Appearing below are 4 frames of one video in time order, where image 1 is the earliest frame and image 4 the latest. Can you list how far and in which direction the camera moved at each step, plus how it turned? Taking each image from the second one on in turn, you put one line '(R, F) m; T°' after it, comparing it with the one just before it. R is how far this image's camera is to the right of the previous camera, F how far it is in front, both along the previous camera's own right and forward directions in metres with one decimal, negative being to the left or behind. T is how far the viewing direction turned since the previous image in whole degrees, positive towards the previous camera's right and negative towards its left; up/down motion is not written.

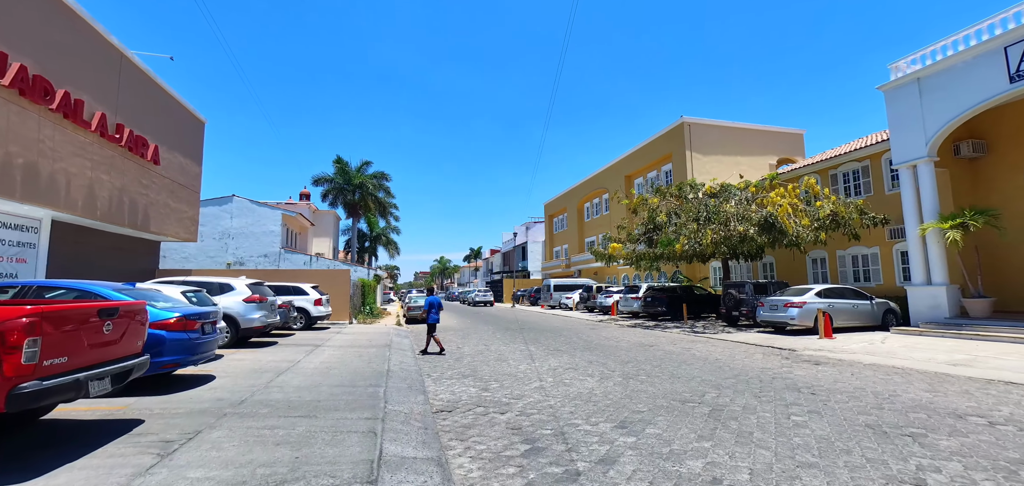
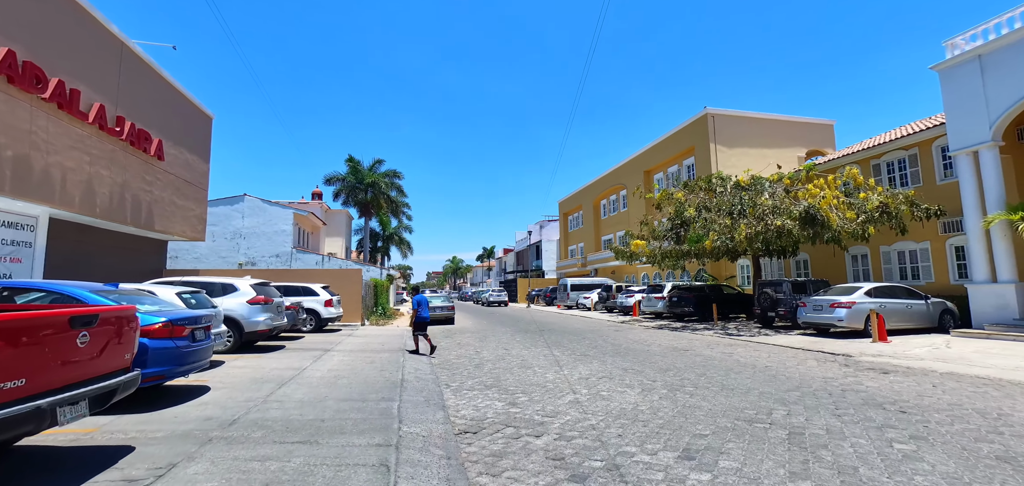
(-0.2, +0.9) m; -1°
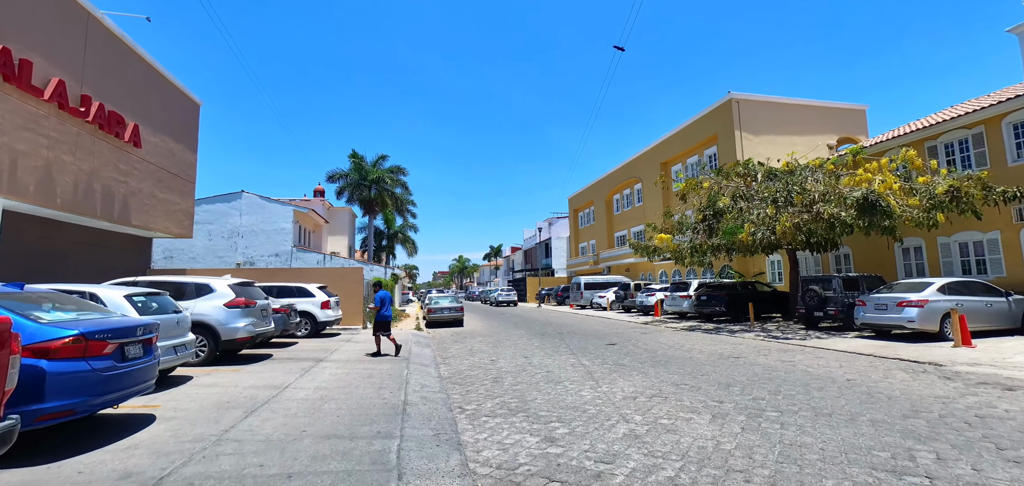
(-0.3, +1.6) m; -1°
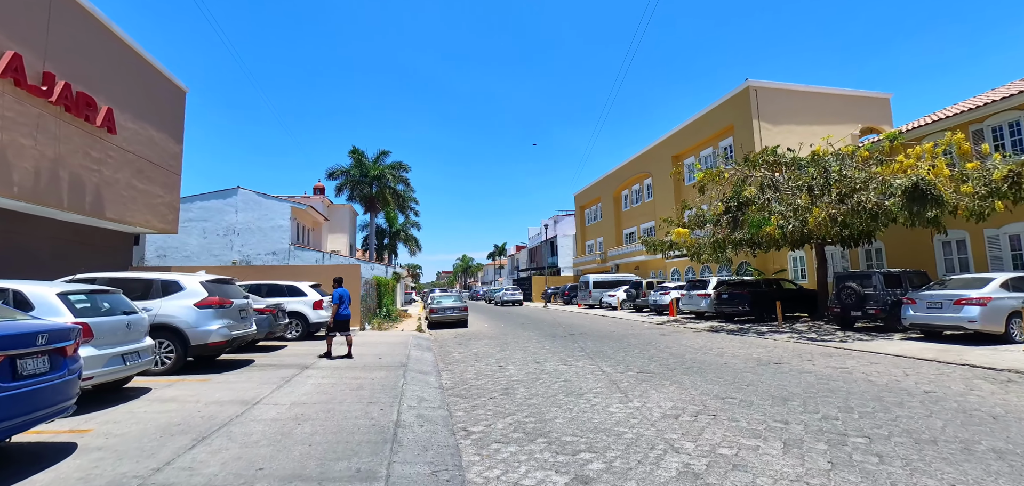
(-0.1, +1.1) m; 0°
